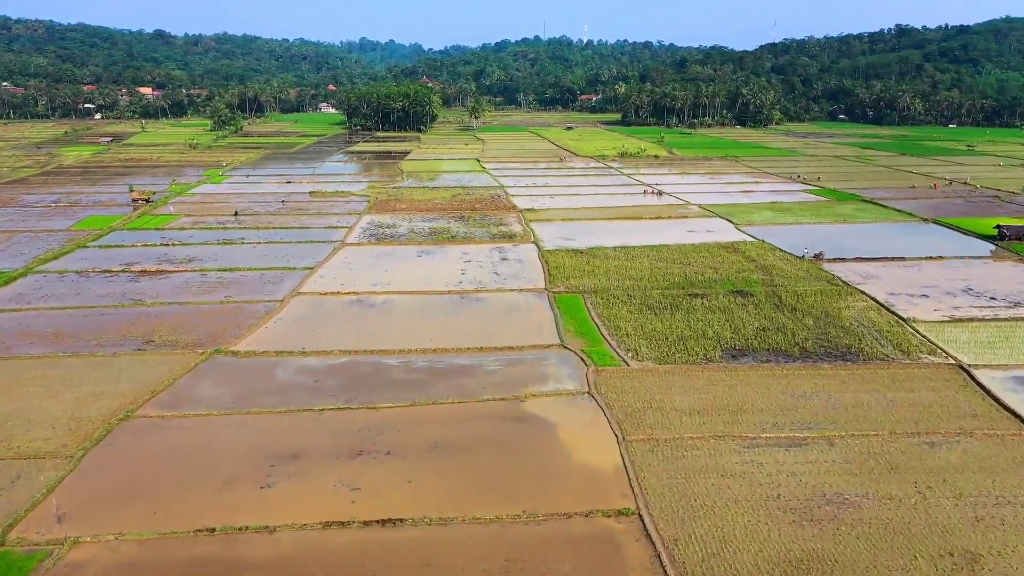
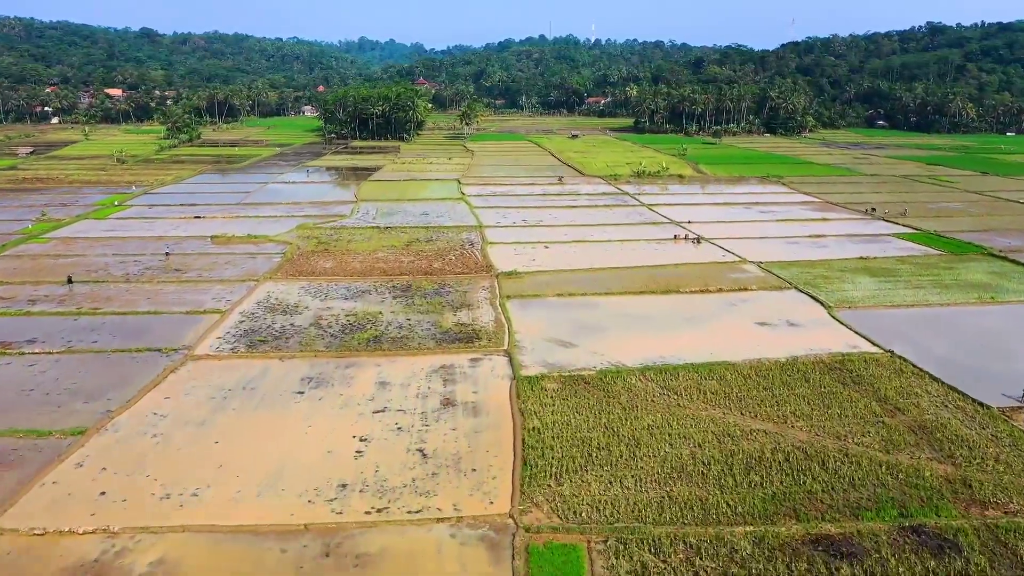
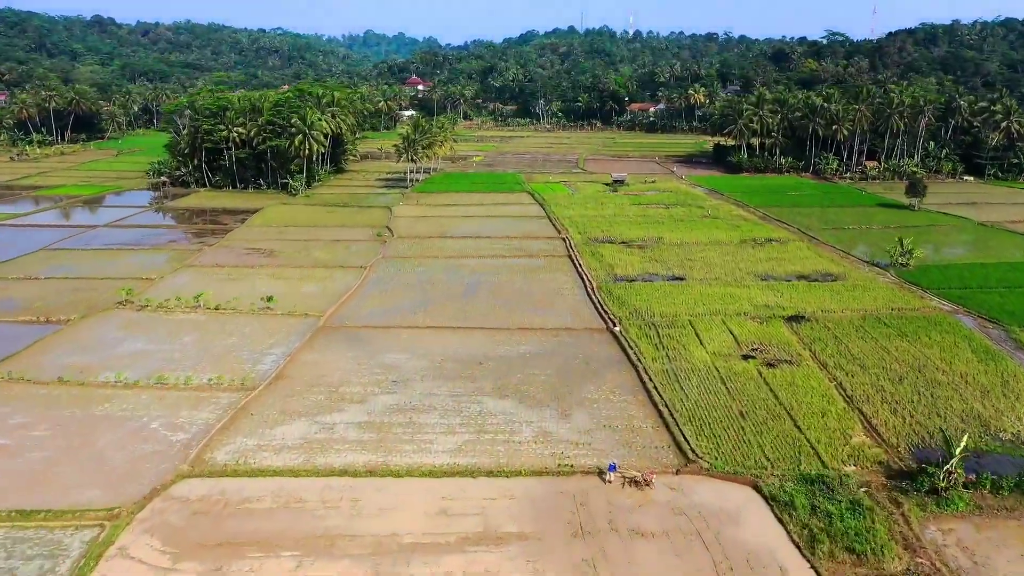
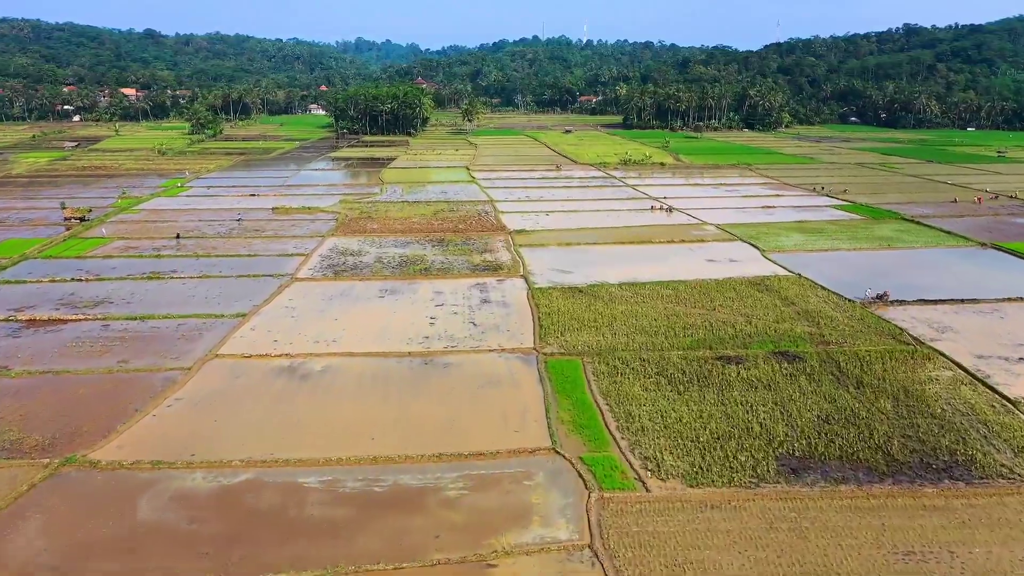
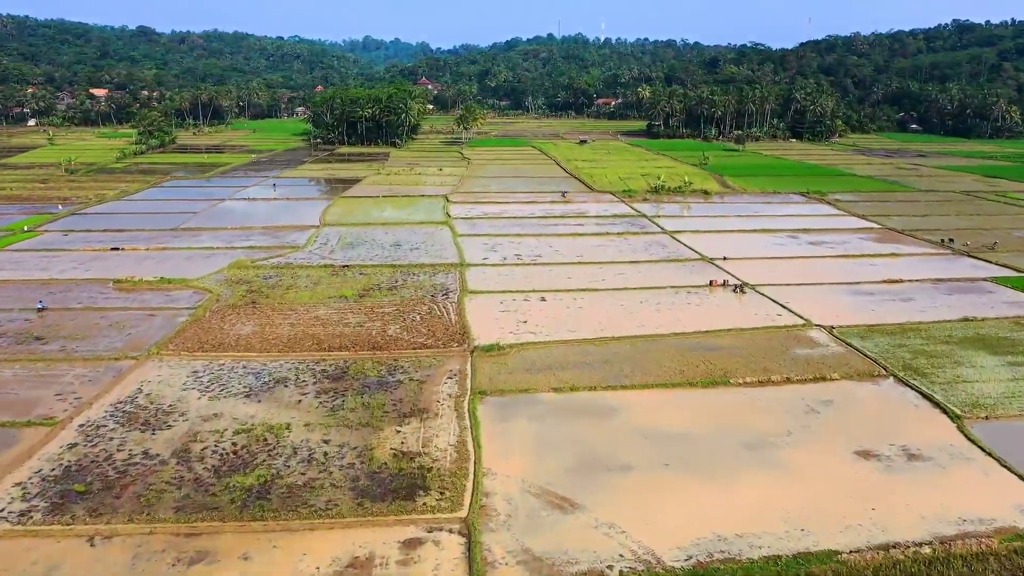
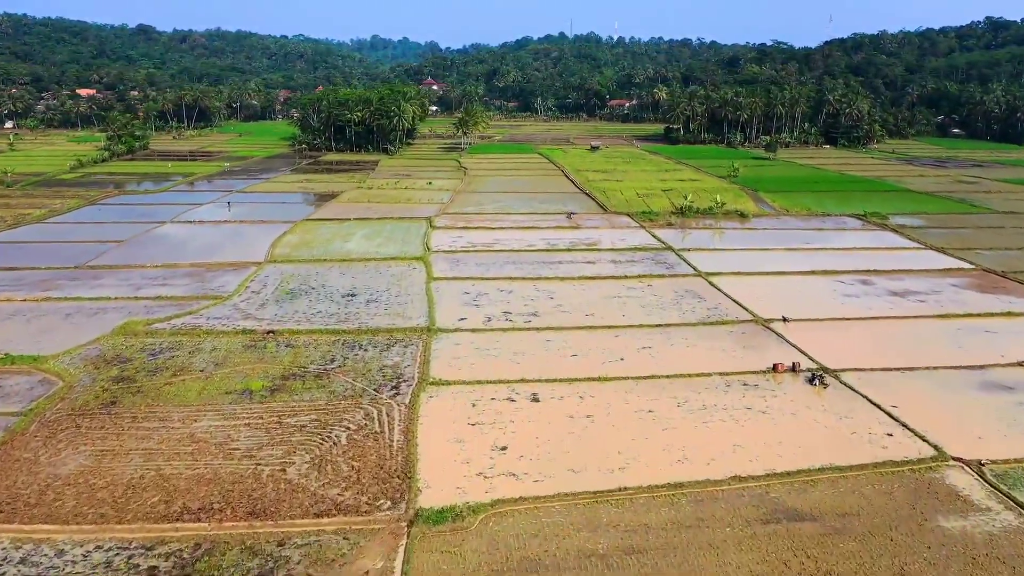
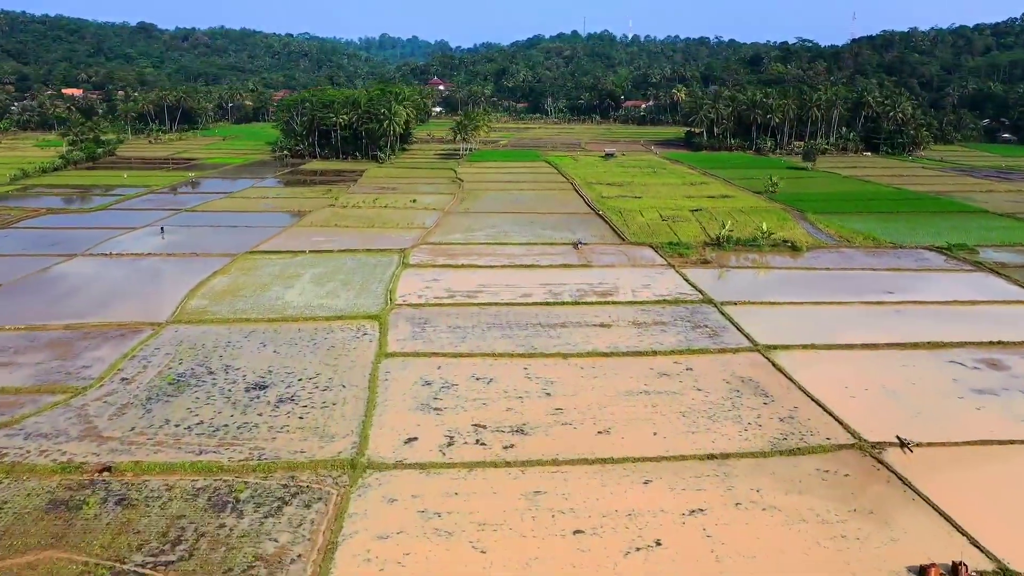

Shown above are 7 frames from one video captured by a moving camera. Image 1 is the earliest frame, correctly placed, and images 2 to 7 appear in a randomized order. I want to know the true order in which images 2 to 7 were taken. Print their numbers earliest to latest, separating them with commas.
4, 2, 5, 6, 7, 3
